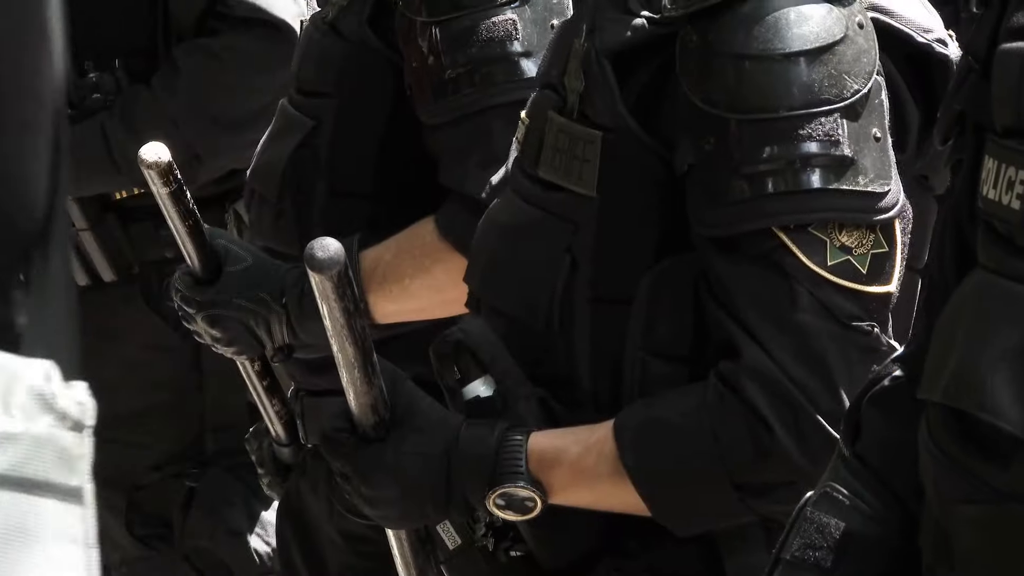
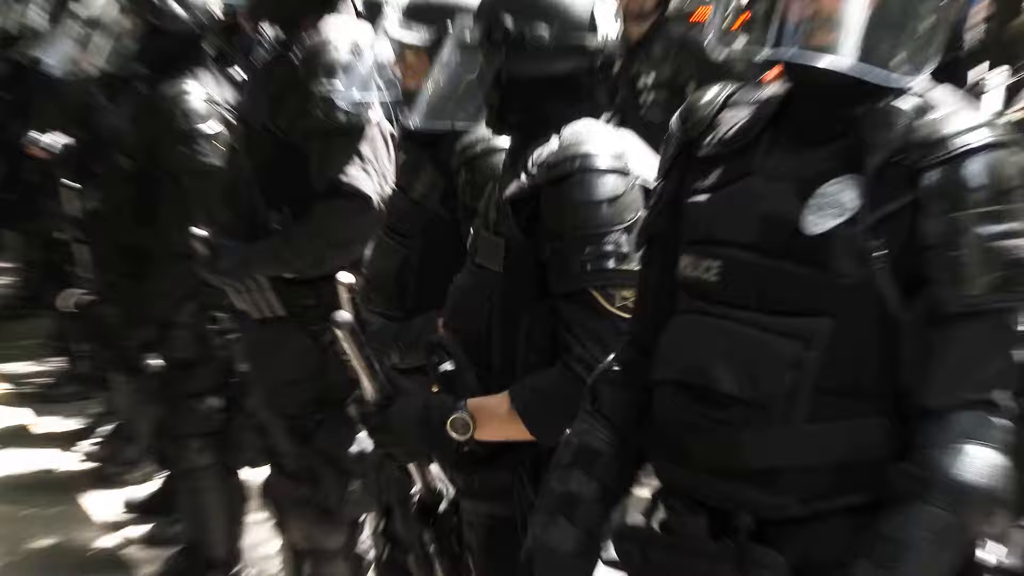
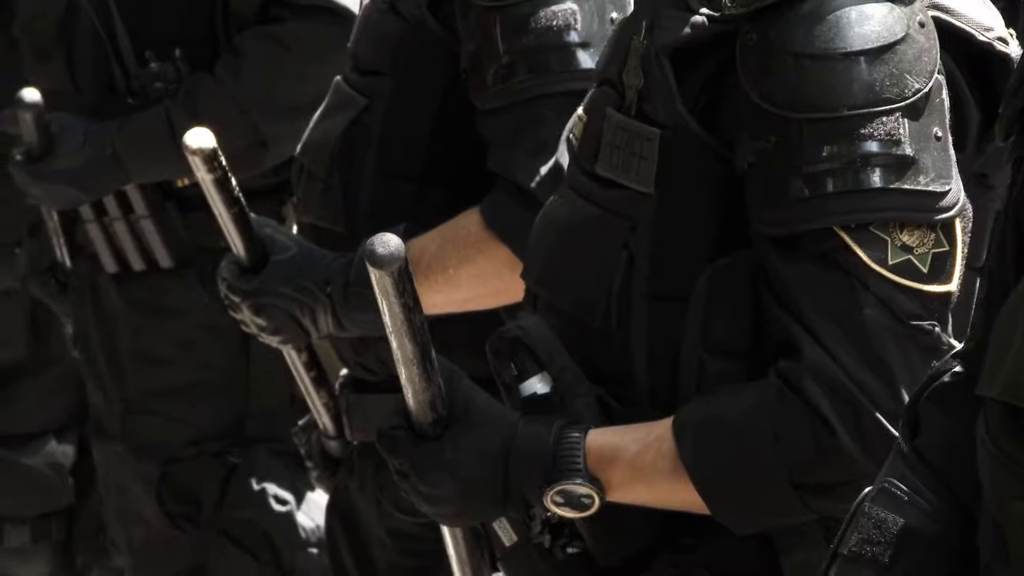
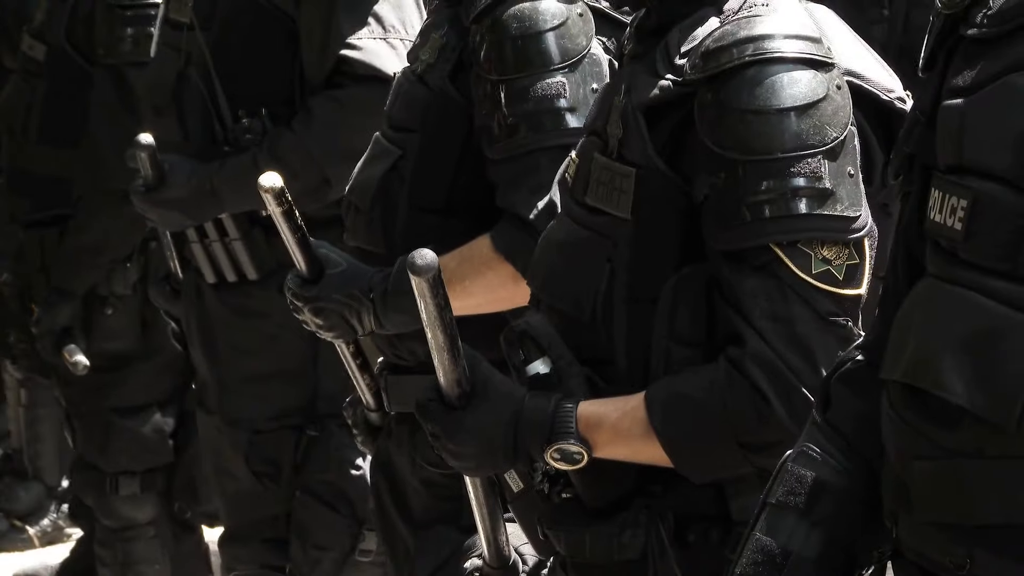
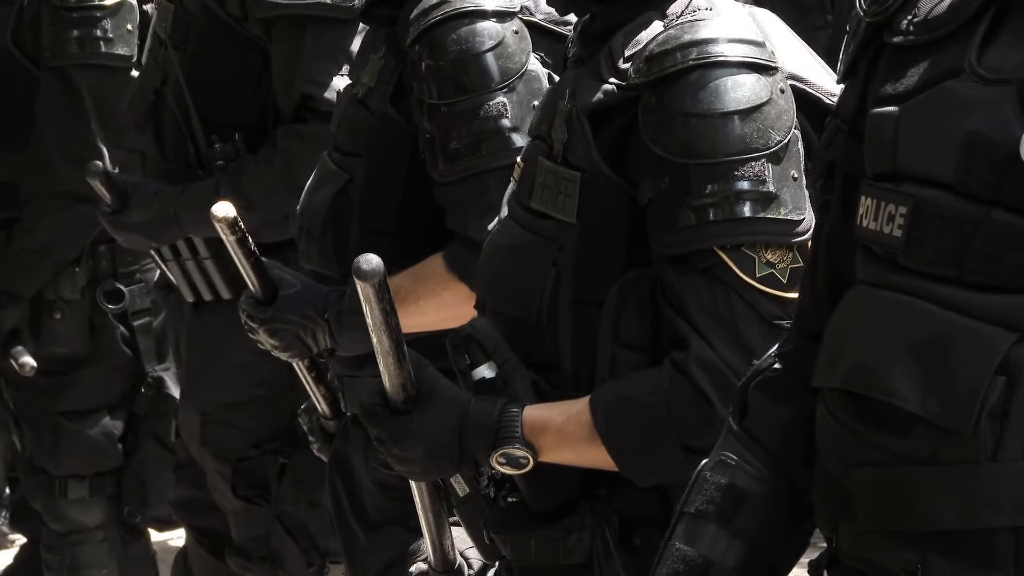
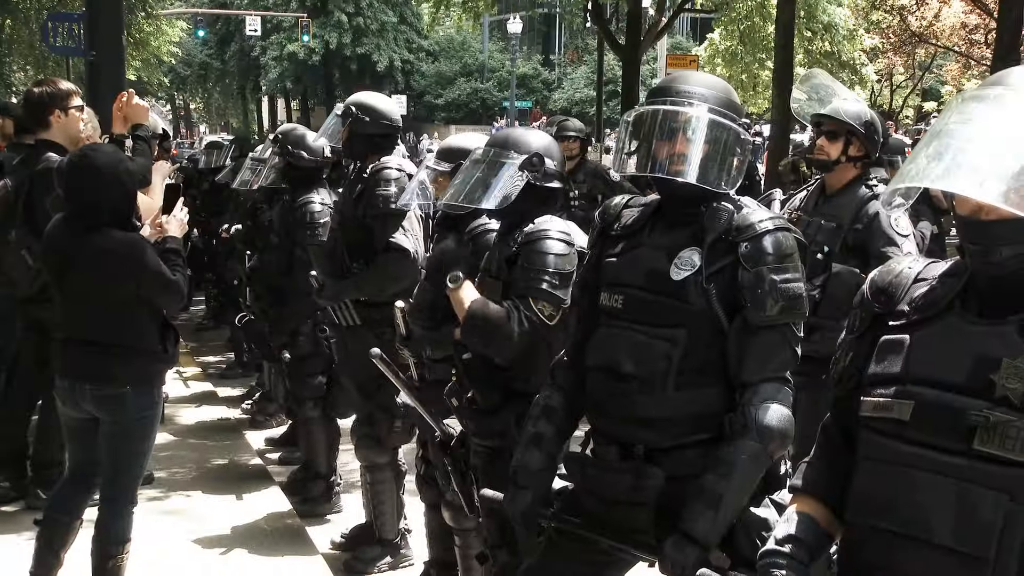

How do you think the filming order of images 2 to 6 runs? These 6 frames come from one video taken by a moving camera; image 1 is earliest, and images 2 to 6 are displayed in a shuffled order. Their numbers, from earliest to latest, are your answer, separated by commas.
3, 4, 5, 2, 6
